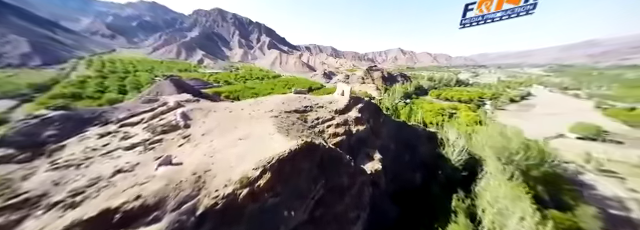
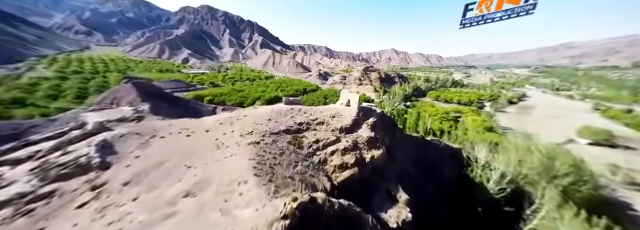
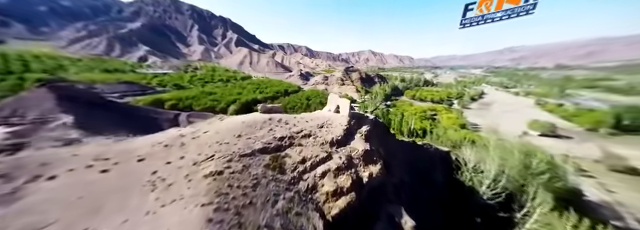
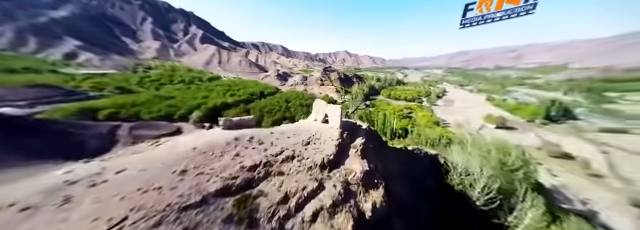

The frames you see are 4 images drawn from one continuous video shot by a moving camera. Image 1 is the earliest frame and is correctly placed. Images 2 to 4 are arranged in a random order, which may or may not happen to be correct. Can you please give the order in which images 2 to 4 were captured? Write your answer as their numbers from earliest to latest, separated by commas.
2, 3, 4
